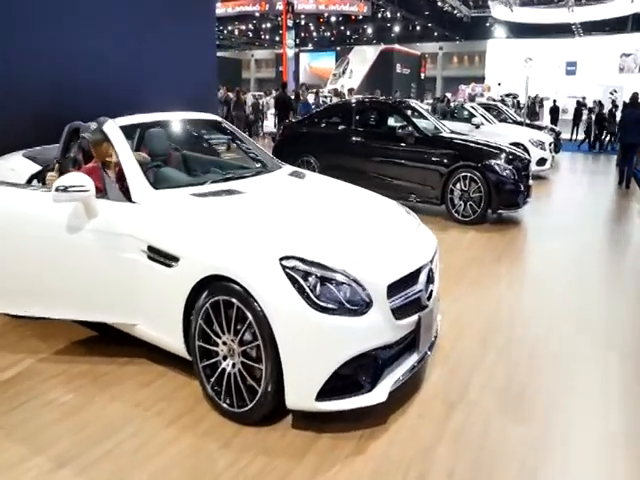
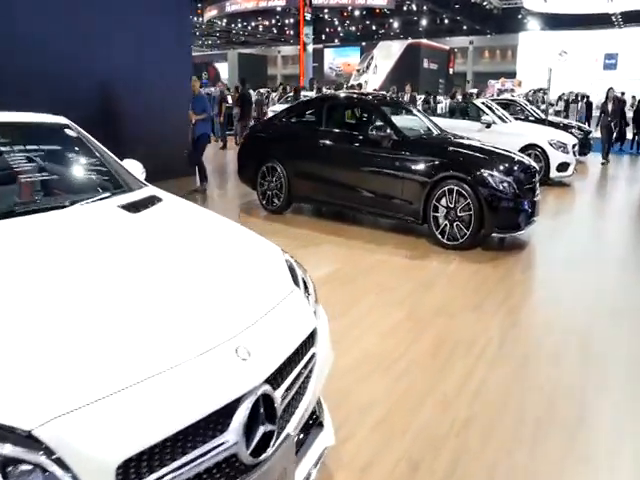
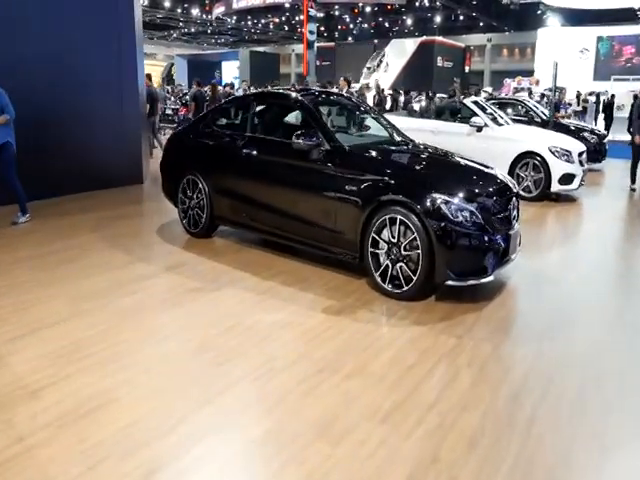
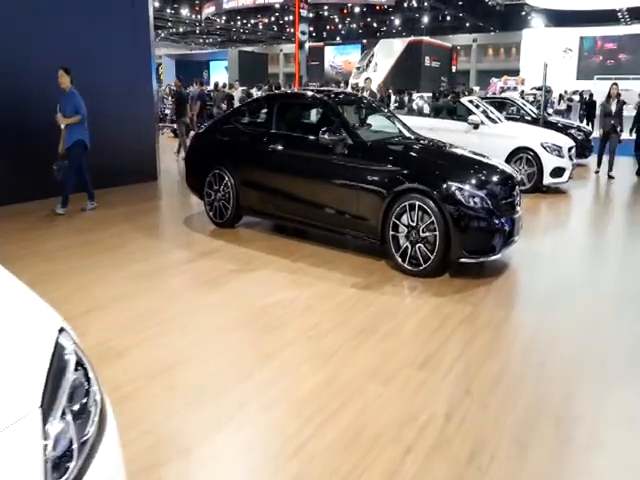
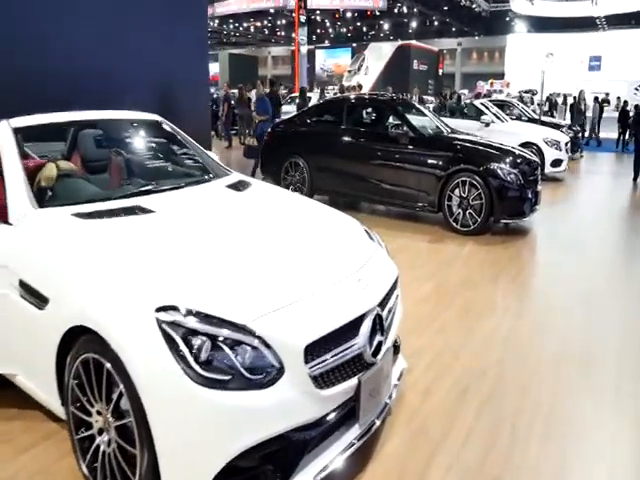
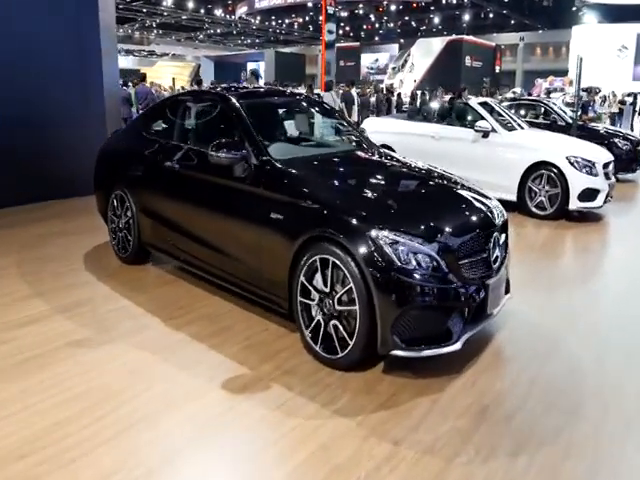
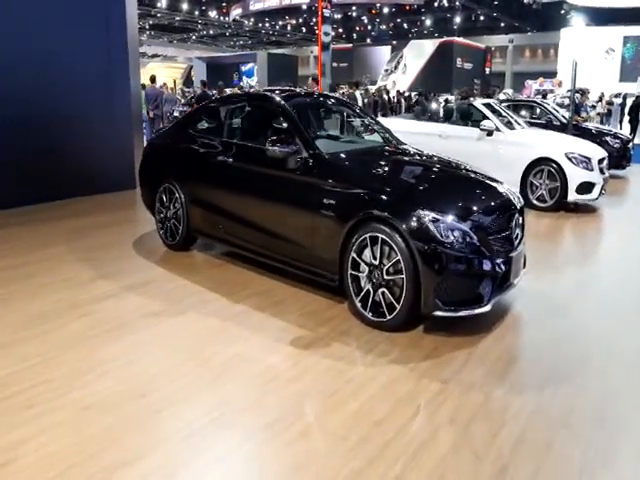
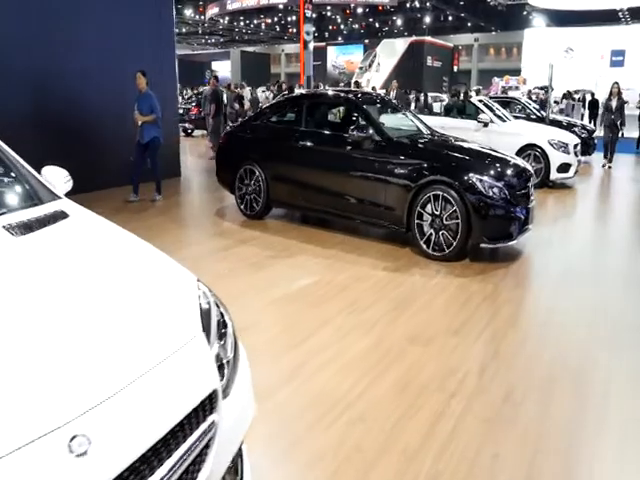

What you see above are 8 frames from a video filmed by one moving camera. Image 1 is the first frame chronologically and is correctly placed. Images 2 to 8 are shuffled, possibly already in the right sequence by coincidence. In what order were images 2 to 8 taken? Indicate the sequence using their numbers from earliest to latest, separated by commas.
5, 2, 8, 4, 3, 7, 6
